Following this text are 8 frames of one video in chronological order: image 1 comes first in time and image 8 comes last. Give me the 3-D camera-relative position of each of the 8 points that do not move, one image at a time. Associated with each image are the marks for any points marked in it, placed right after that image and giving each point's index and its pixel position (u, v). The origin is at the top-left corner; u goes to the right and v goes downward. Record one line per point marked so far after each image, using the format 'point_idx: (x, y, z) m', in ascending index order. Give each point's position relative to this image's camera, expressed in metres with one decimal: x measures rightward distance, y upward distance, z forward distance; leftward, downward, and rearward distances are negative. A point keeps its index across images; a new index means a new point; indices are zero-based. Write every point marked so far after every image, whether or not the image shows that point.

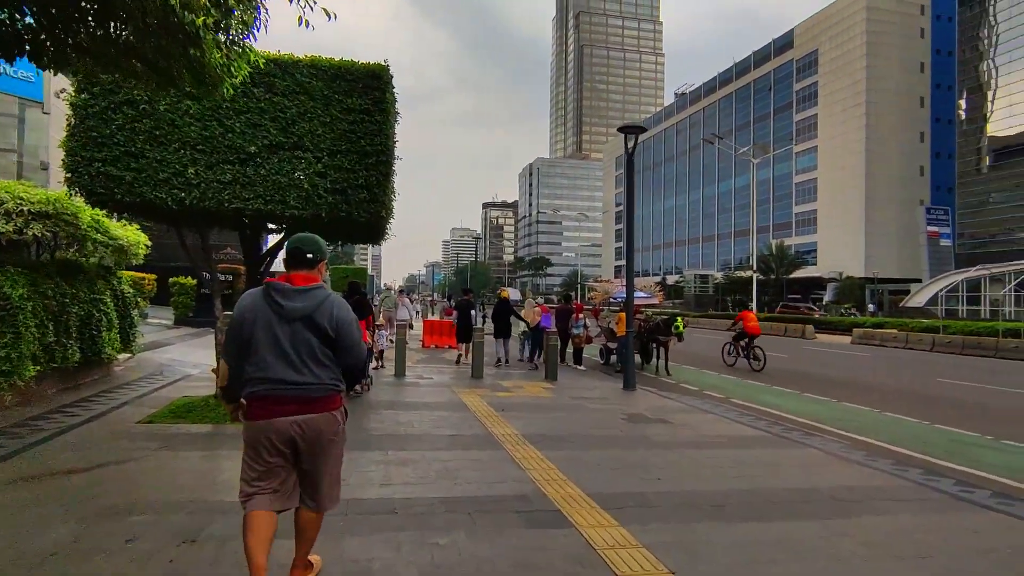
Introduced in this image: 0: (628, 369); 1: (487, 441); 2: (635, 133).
0: (+2.1, -1.5, +10.3) m
1: (-0.3, -1.6, +5.8) m
2: (+2.2, +2.8, +10.3) m
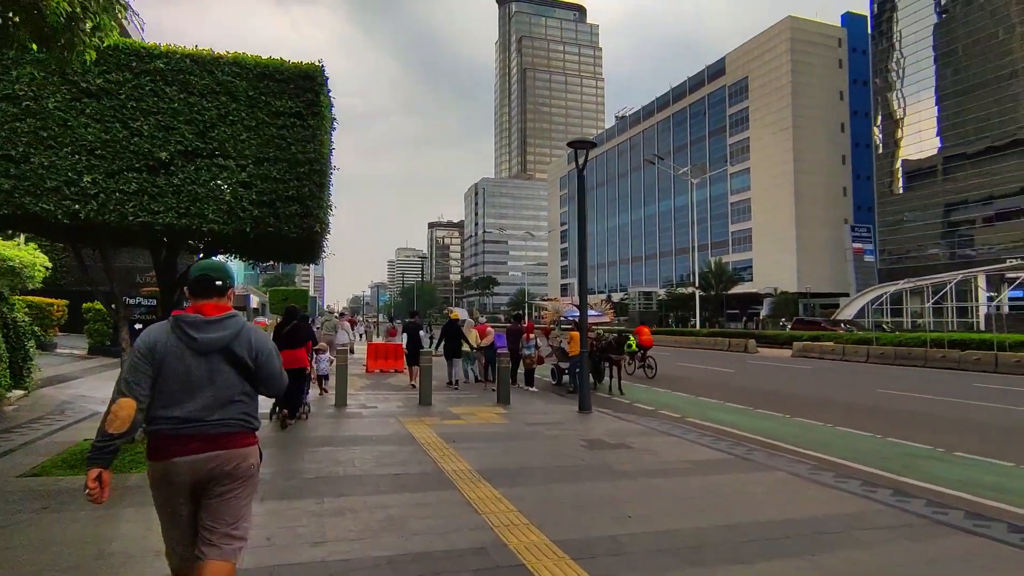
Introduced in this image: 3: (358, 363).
0: (+1.2, -1.8, +9.9) m
1: (-0.7, -1.8, +5.3) m
2: (+1.3, +2.5, +10.1) m
3: (-4.9, -2.5, +18.4) m
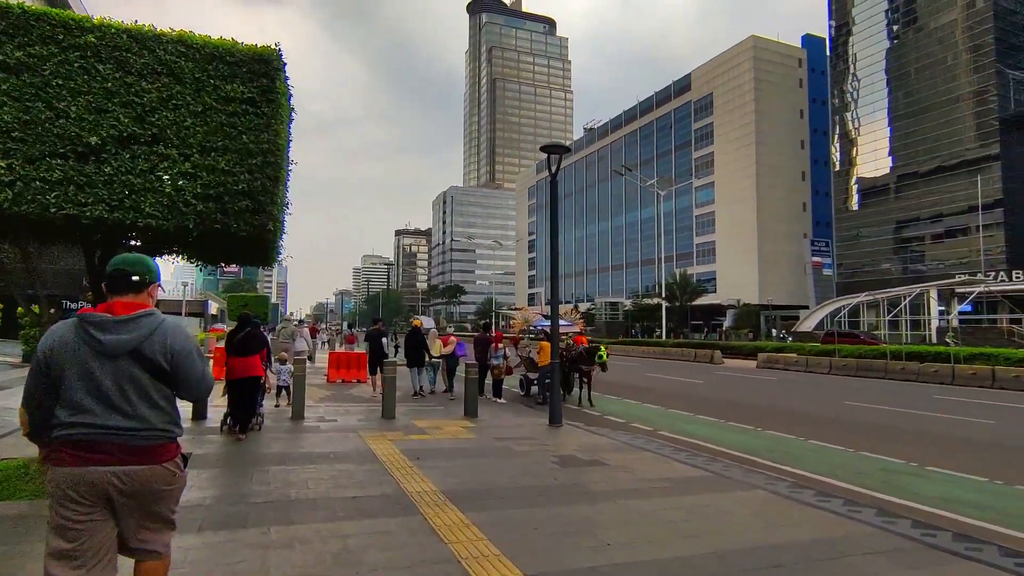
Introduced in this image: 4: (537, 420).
0: (+0.7, -1.9, +9.6) m
1: (-1.0, -1.8, +4.8) m
2: (+0.8, +2.3, +9.9) m
3: (-5.9, -2.7, +17.6) m
4: (+0.4, -2.3, +10.0) m
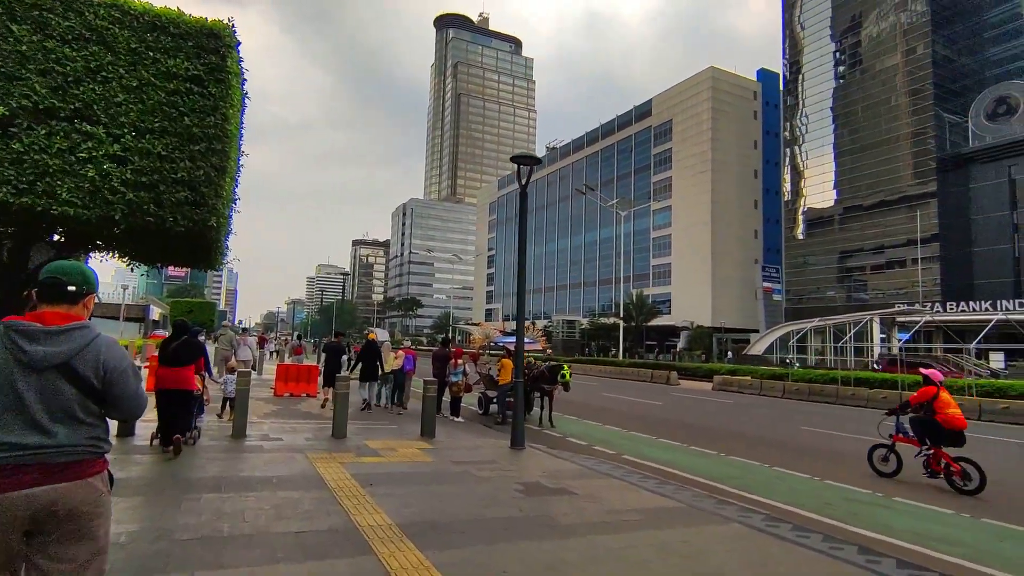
0: (+0.1, -2.2, +9.1) m
1: (-1.2, -1.9, +4.3) m
2: (+0.3, +2.1, +9.6) m
3: (-7.2, -2.9, +16.7) m
4: (-0.2, -2.6, +9.5) m
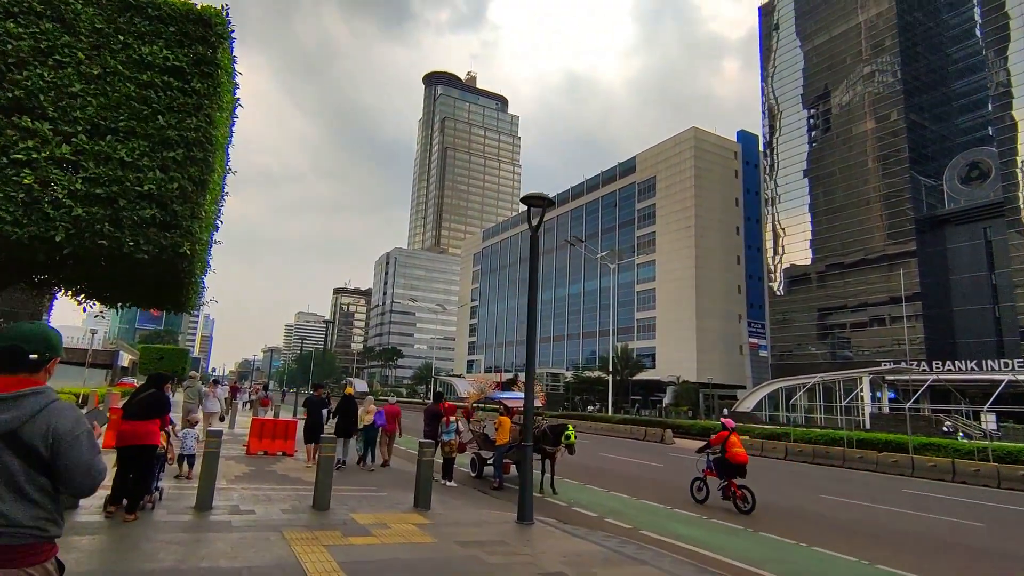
0: (+0.2, -2.9, +8.1) m
1: (-1.0, -2.2, +3.2) m
2: (+0.4, +1.3, +8.9) m
3: (-7.3, -4.2, +15.3) m
4: (-0.2, -3.3, +8.4) m
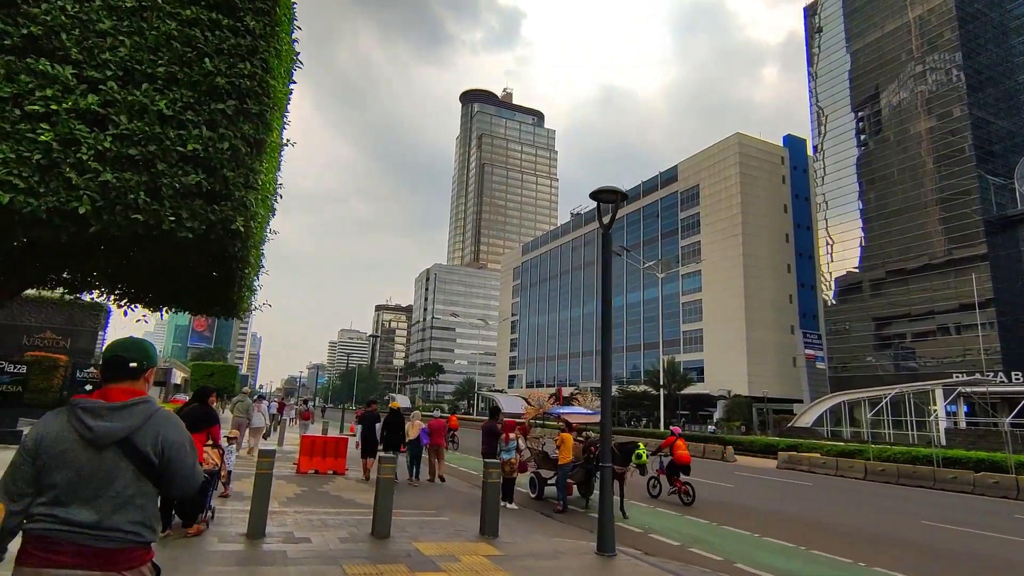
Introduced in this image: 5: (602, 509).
0: (+1.1, -2.9, +7.2) m
1: (-0.3, -2.1, +2.4) m
2: (+1.4, +1.2, +8.1) m
3: (-5.8, -4.5, +14.8) m
4: (+0.9, -3.4, +7.5) m
5: (+1.1, -2.9, +7.2) m
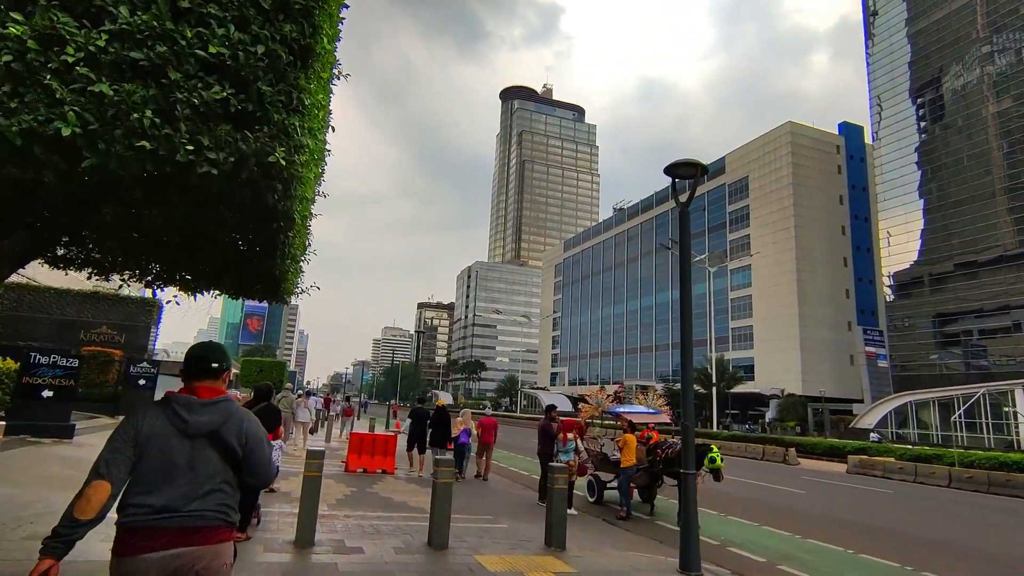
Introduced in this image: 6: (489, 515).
0: (+1.9, -2.8, +6.3) m
1: (+0.1, -2.0, +1.7) m
2: (+2.2, +1.4, +7.2) m
3: (-4.5, -4.3, +14.5) m
4: (+1.7, -3.2, +6.7) m
5: (+1.9, -2.7, +6.4) m
6: (-0.4, -3.6, +9.1) m
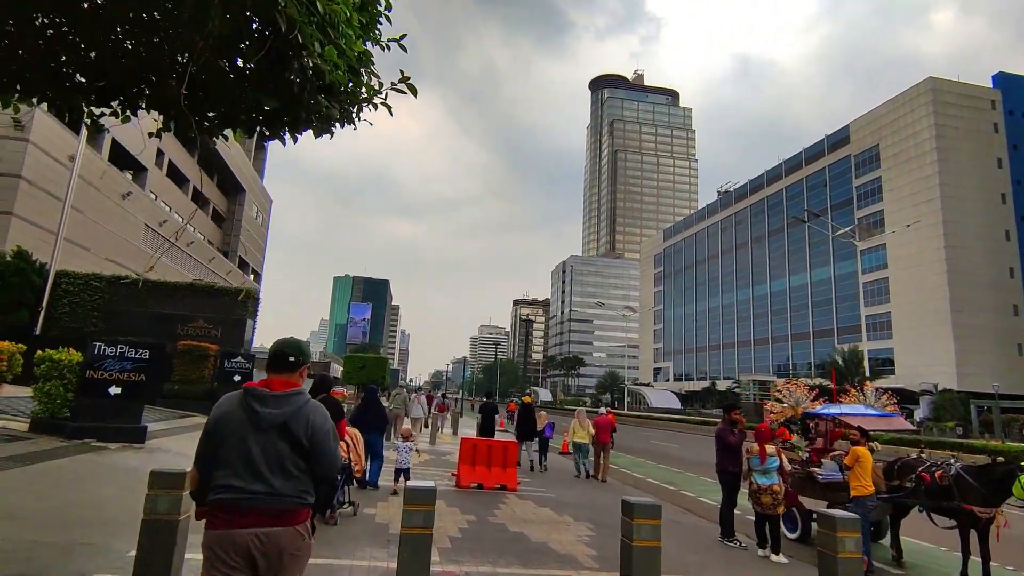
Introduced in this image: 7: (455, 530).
0: (+3.5, -2.1, +3.0) m
1: (+1.0, -1.4, -1.3) m
2: (+3.8, +2.1, +3.8) m
3: (-1.5, -3.8, +12.1) m
4: (+3.3, -2.5, +3.4) m
5: (+3.5, -2.0, +3.1) m
6: (+1.7, -3.0, +6.1) m
7: (-0.7, -2.8, +6.7) m
